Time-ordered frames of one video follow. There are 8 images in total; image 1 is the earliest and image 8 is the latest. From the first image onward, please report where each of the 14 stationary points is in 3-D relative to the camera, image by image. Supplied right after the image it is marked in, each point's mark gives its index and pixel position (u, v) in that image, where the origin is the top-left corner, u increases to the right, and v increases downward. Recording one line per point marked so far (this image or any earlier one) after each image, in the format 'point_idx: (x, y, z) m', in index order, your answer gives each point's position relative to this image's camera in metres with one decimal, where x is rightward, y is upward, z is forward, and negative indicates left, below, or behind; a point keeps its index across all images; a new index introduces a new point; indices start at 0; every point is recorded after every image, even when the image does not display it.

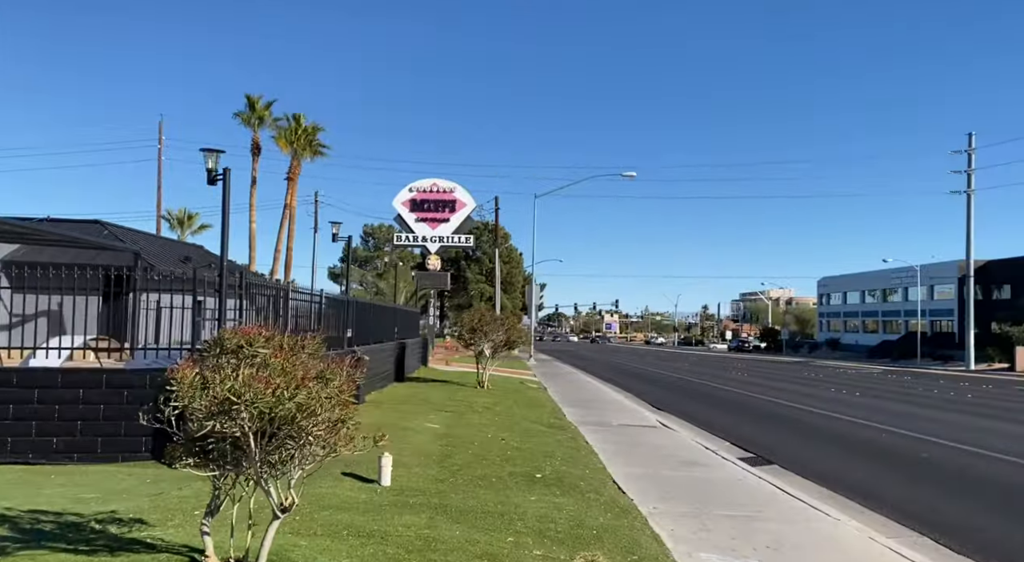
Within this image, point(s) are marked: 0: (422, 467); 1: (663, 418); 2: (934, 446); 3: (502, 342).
0: (-0.9, -1.9, +8.3) m
1: (+3.2, -2.9, +17.0) m
2: (+7.3, -2.9, +14.0) m
3: (-0.3, -1.5, +19.7) m
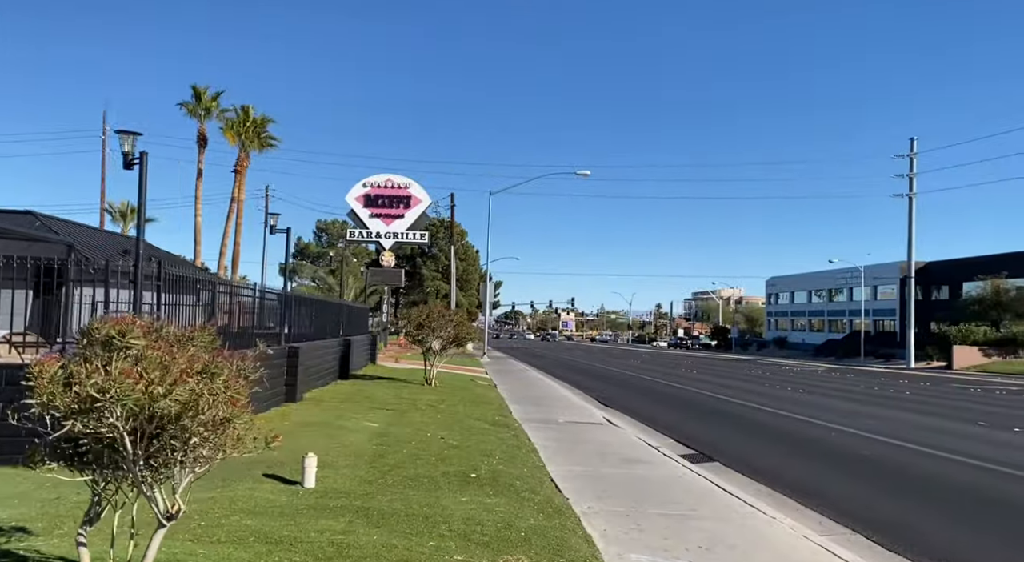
0: (-1.6, -1.9, +8.0) m
1: (+2.0, -2.8, +16.9) m
2: (+6.3, -2.8, +14.1) m
3: (-1.5, -1.4, +19.4) m
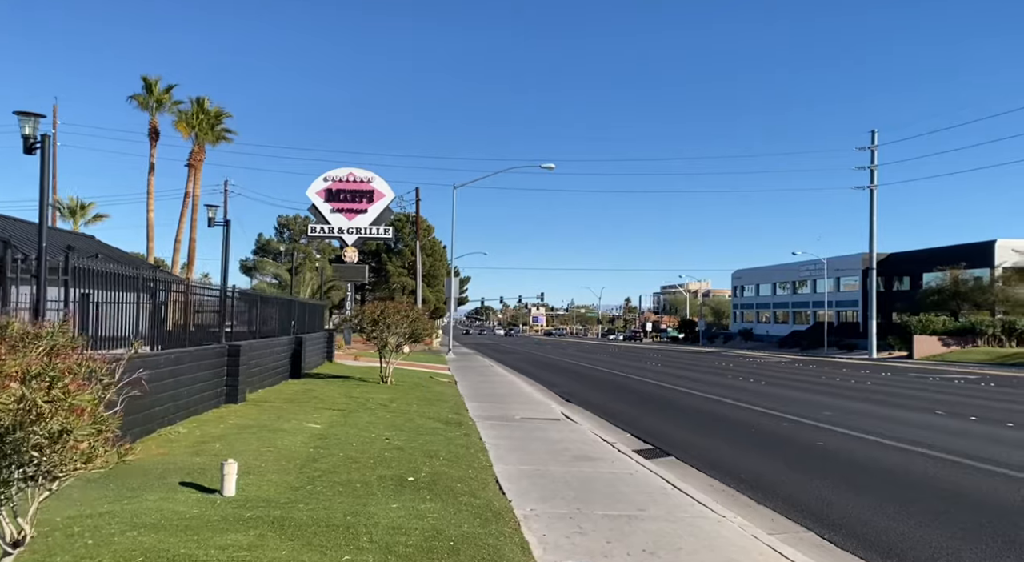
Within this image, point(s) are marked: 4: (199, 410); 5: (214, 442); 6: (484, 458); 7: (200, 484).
0: (-2.2, -1.8, +7.5) m
1: (+1.1, -2.7, +16.6) m
2: (+5.5, -2.7, +13.9) m
3: (-2.5, -1.3, +18.9) m
4: (-4.5, -1.8, +11.4) m
5: (-3.3, -1.8, +8.9) m
6: (-0.3, -2.1, +9.6) m
7: (-2.6, -1.7, +6.8) m
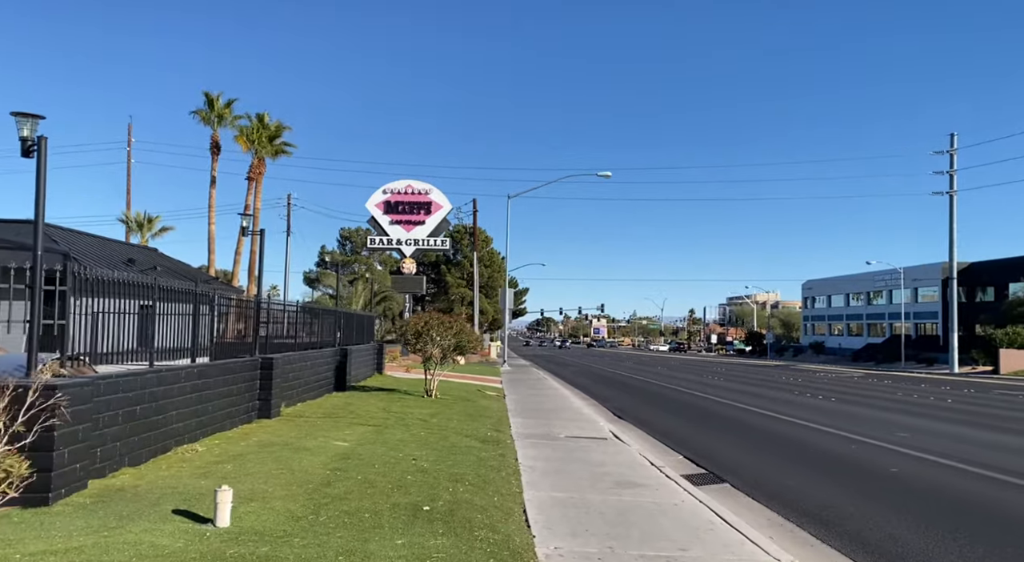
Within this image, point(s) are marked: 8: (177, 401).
0: (-2.0, -1.9, +6.9) m
1: (+2.1, -2.9, +15.7) m
2: (+6.2, -2.8, +12.7) m
3: (-1.4, -1.5, +18.3) m
4: (-3.9, -2.0, +11.0) m
5: (-3.0, -1.9, +8.5) m
6: (0.0, -2.2, +8.9) m
7: (-2.5, -1.8, +6.3) m
8: (-3.9, -1.4, +9.4) m
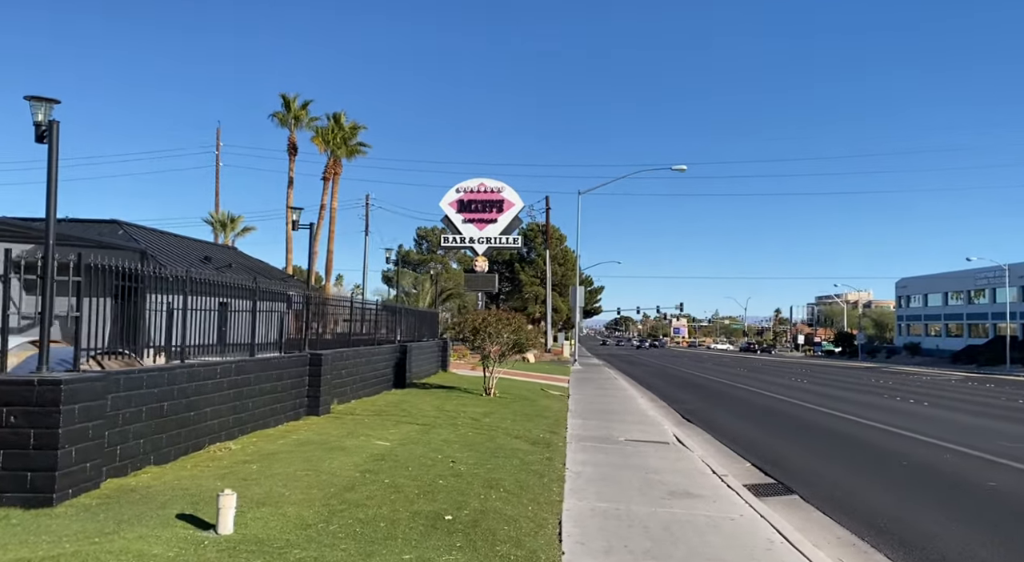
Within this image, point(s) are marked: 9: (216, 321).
0: (-1.7, -1.8, +6.5) m
1: (+3.2, -2.8, +14.8) m
2: (+7.0, -2.7, +11.4) m
3: (0.0, -1.4, +17.8) m
4: (-3.3, -1.9, +10.8) m
5: (-2.6, -1.8, +8.1) m
6: (+0.5, -2.2, +8.2) m
7: (-2.3, -1.7, +5.9) m
8: (-3.4, -1.3, +9.1) m
9: (-3.7, -0.5, +10.0) m
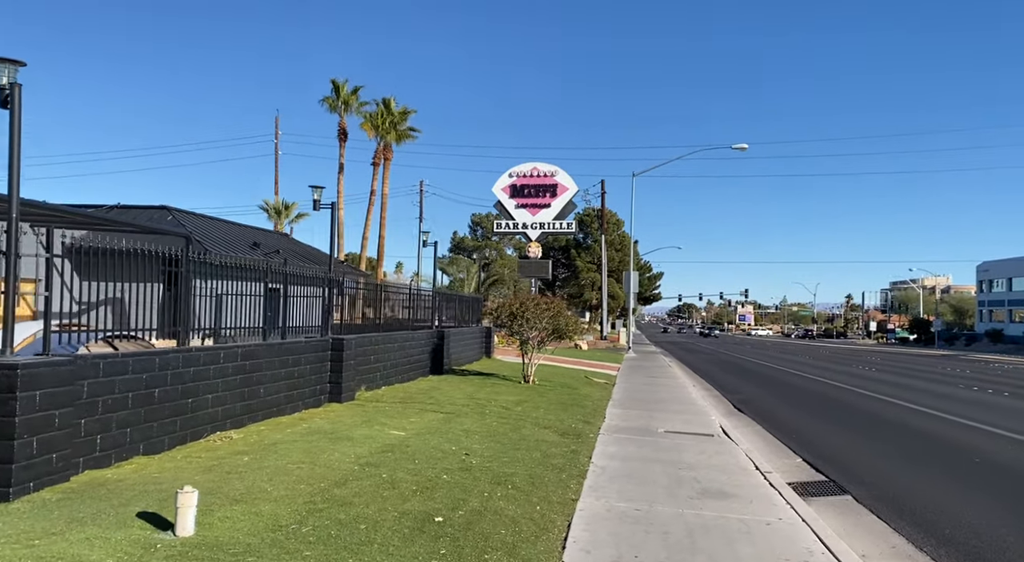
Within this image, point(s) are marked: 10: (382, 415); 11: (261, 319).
0: (-1.7, -1.6, +5.9) m
1: (+3.8, -2.5, +13.9) m
2: (+7.4, -2.4, +10.2) m
3: (+0.8, -1.1, +17.1) m
4: (-2.9, -1.7, +10.3) m
5: (-2.5, -1.6, +7.6) m
6: (+0.6, -1.9, +7.5) m
7: (-2.4, -1.6, +5.4) m
8: (-3.2, -1.1, +8.7) m
9: (-3.5, -0.3, +9.6) m
10: (-1.7, -1.8, +10.9) m
11: (-3.3, -0.5, +10.5) m
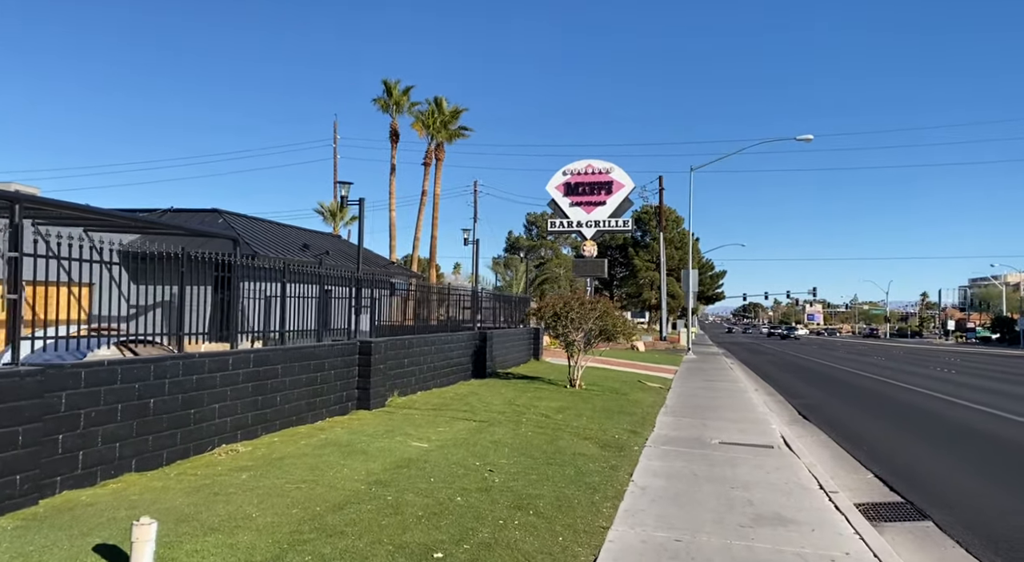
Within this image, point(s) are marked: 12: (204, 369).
0: (-1.6, -1.6, +5.2) m
1: (+4.5, -2.4, +12.7) m
2: (+7.7, -2.3, +8.8) m
3: (+1.7, -1.1, +16.1) m
4: (-2.5, -1.7, +9.7) m
5: (-2.3, -1.6, +7.0) m
6: (+0.8, -1.9, +6.6) m
7: (-2.3, -1.6, +4.8) m
8: (-2.9, -1.1, +8.1) m
9: (-3.1, -0.3, +9.0) m
10: (-1.3, -1.8, +10.1) m
11: (-2.8, -0.5, +9.9) m
12: (-3.0, -0.9, +7.8) m
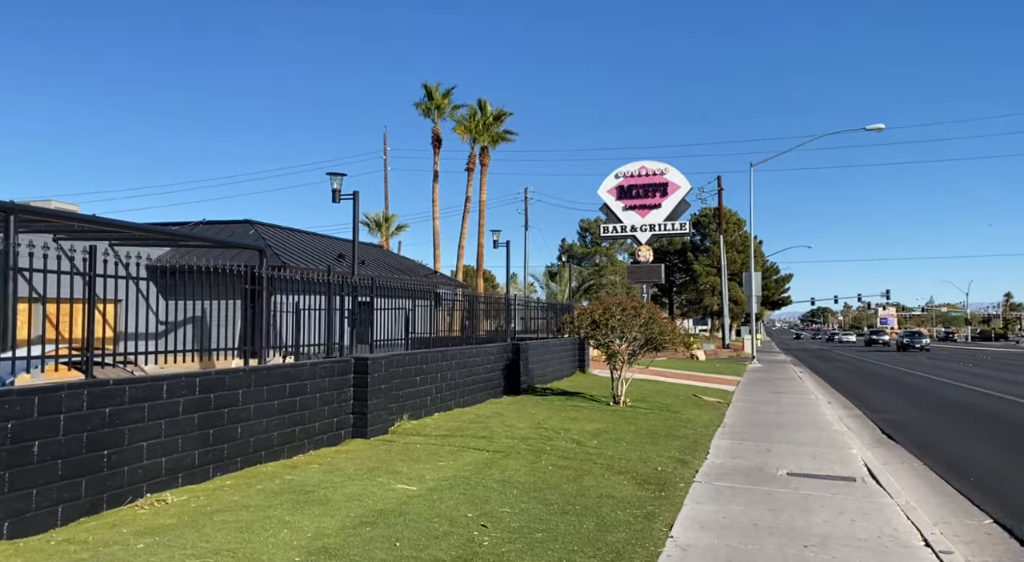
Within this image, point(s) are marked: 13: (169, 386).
0: (-1.8, -1.6, +3.6) m
1: (+4.8, -2.3, +10.5) m
2: (+7.8, -2.1, +6.4) m
3: (+2.4, -1.1, +14.2) m
4: (-2.4, -1.8, +8.1) m
5: (-2.3, -1.7, +5.3) m
6: (+0.7, -1.9, +4.8) m
7: (-2.5, -1.6, +3.1) m
8: (-2.9, -1.2, +6.5) m
9: (-3.1, -0.4, +7.5) m
10: (-1.1, -1.9, +8.4) m
11: (-2.7, -0.6, +8.3) m
12: (-3.0, -0.9, +6.3) m
13: (-2.9, -0.9, +6.8) m
